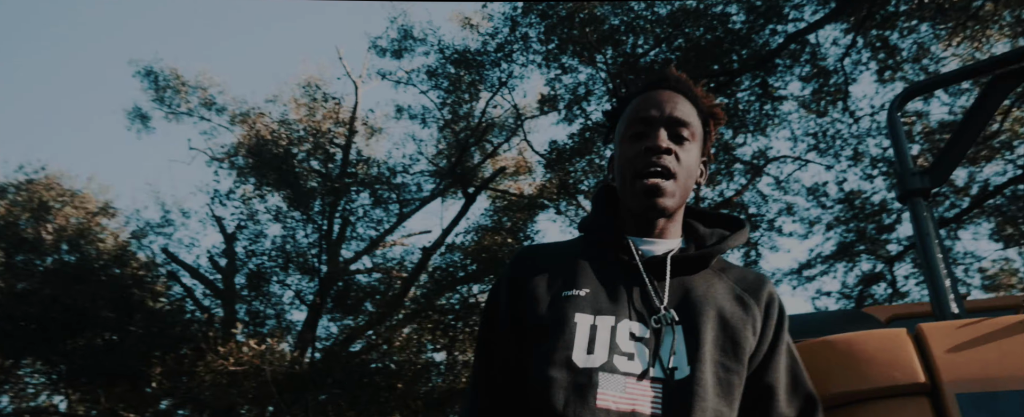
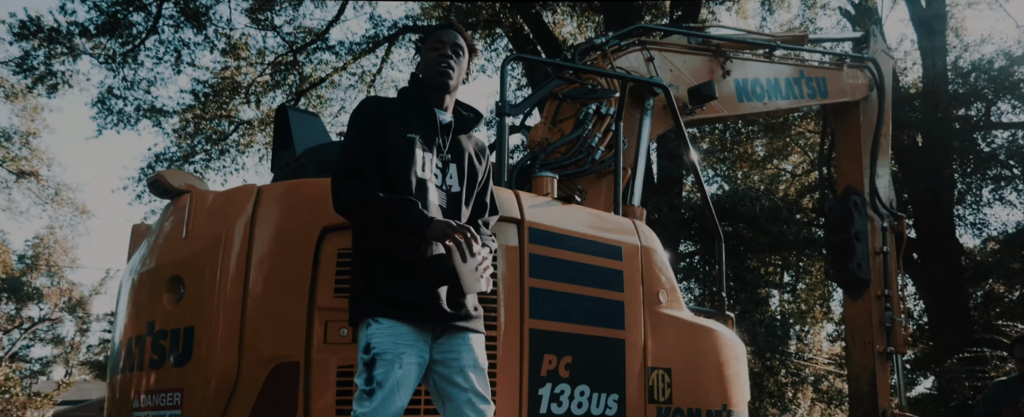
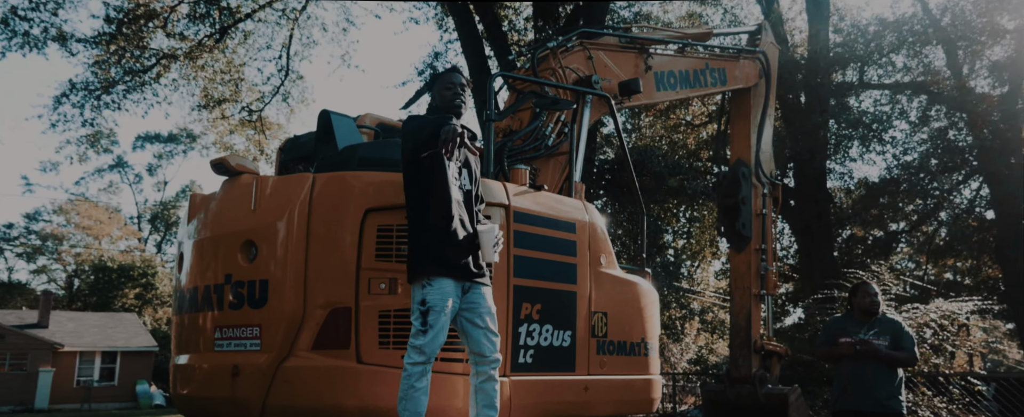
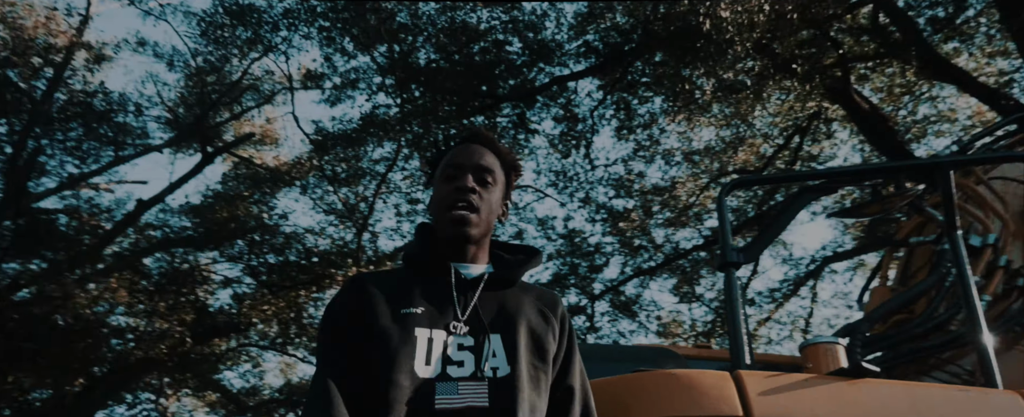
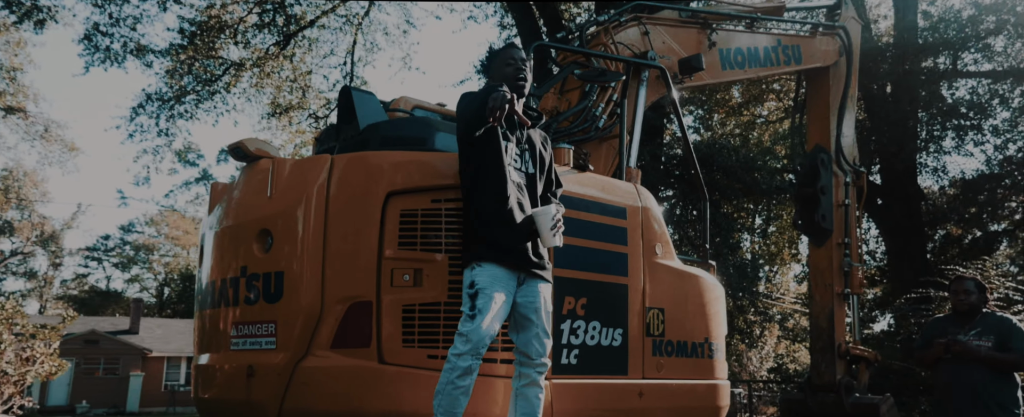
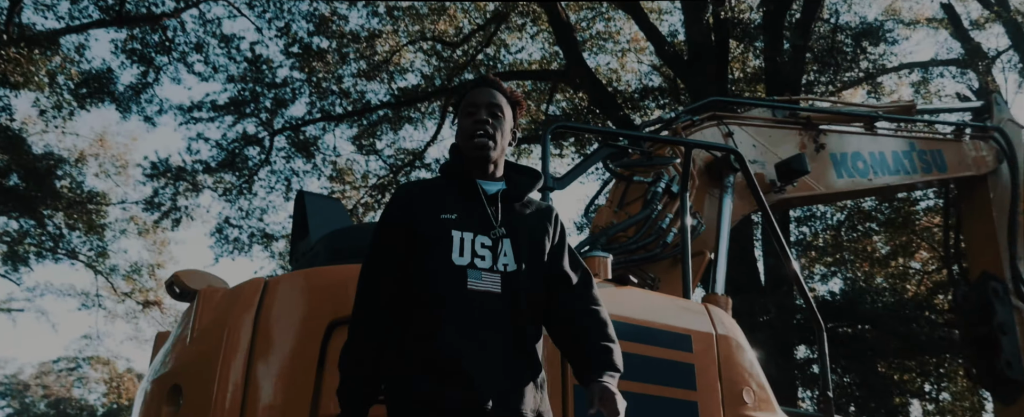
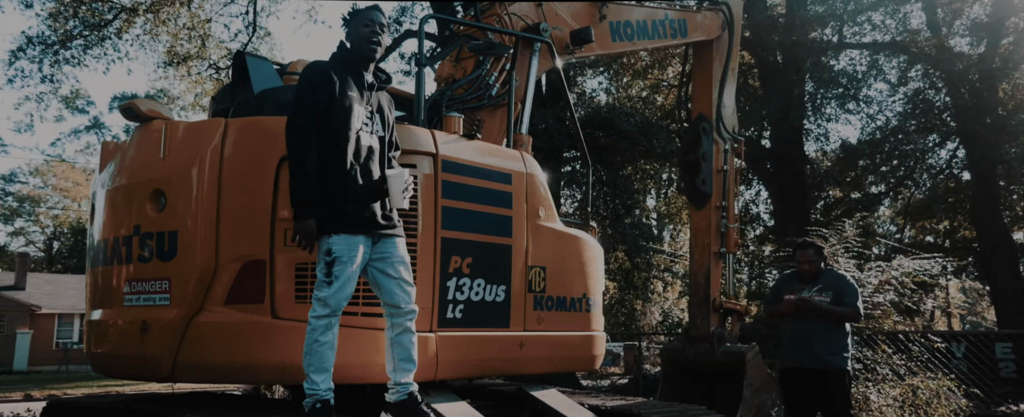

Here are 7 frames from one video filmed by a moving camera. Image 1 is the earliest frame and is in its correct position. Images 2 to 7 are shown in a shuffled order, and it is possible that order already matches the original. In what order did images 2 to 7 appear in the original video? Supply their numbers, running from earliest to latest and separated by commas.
4, 6, 2, 5, 3, 7
